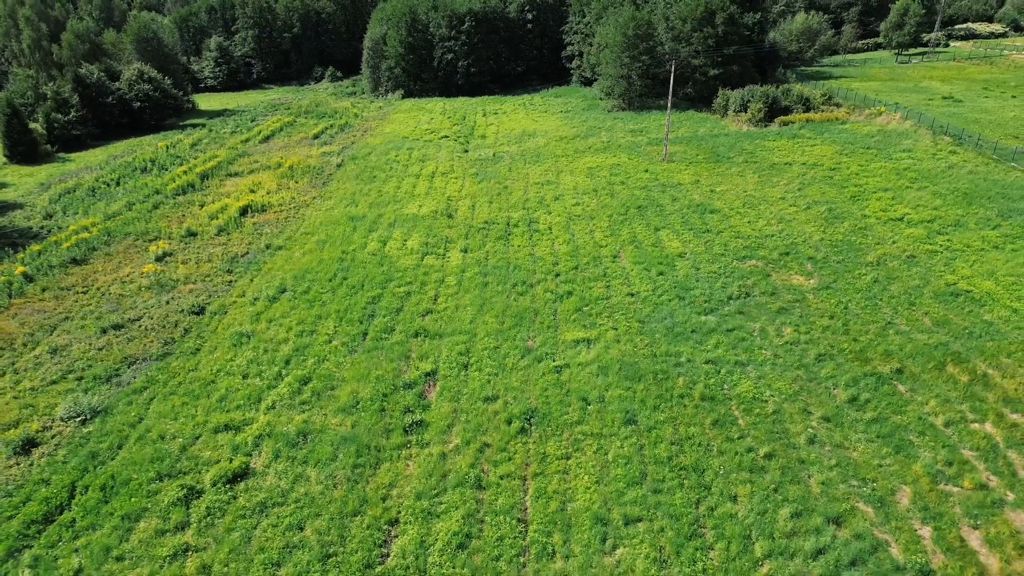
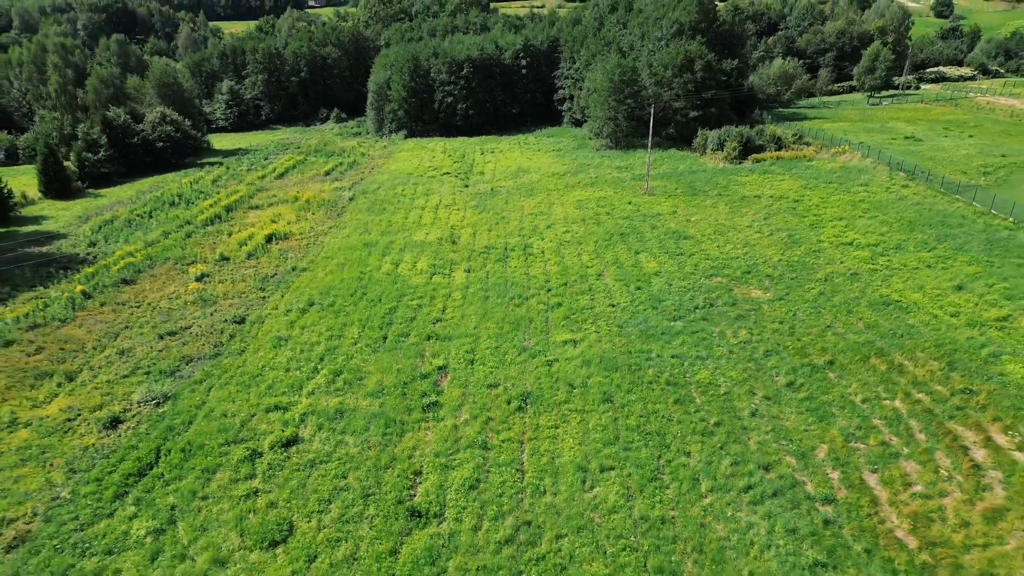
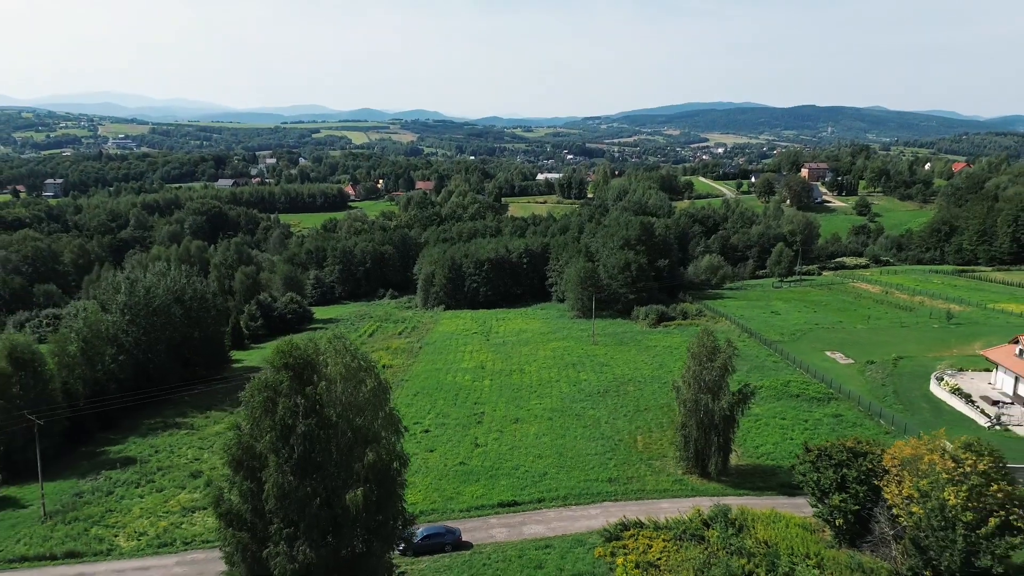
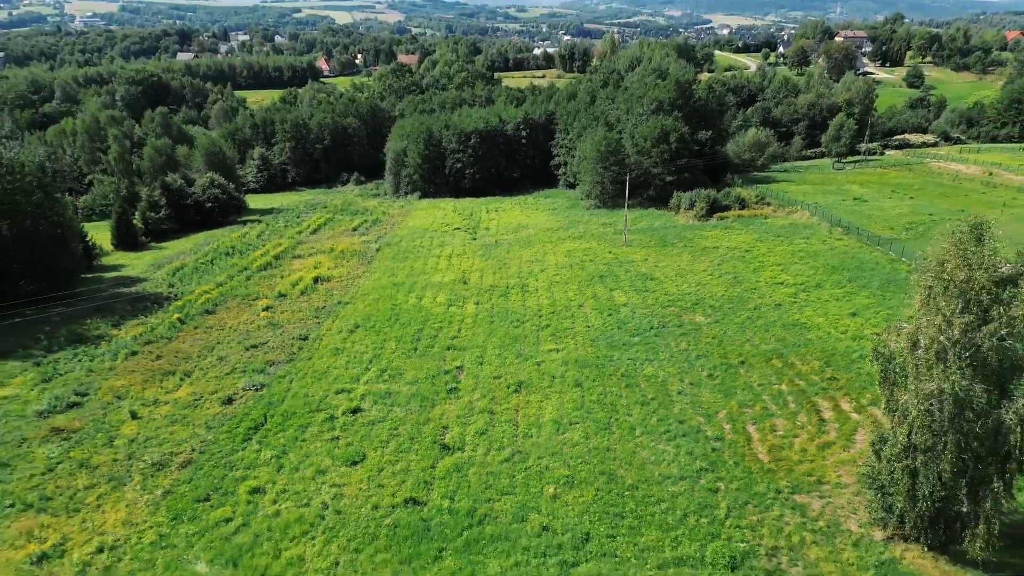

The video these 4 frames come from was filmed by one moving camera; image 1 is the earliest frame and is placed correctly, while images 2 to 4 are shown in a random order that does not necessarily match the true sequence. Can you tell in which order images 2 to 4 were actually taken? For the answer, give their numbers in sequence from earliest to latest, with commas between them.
2, 4, 3
